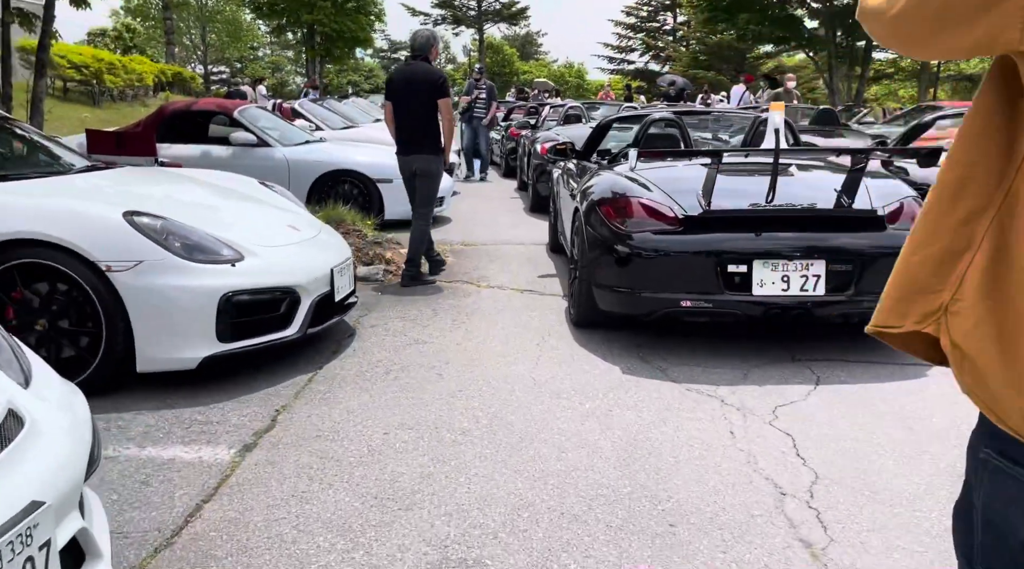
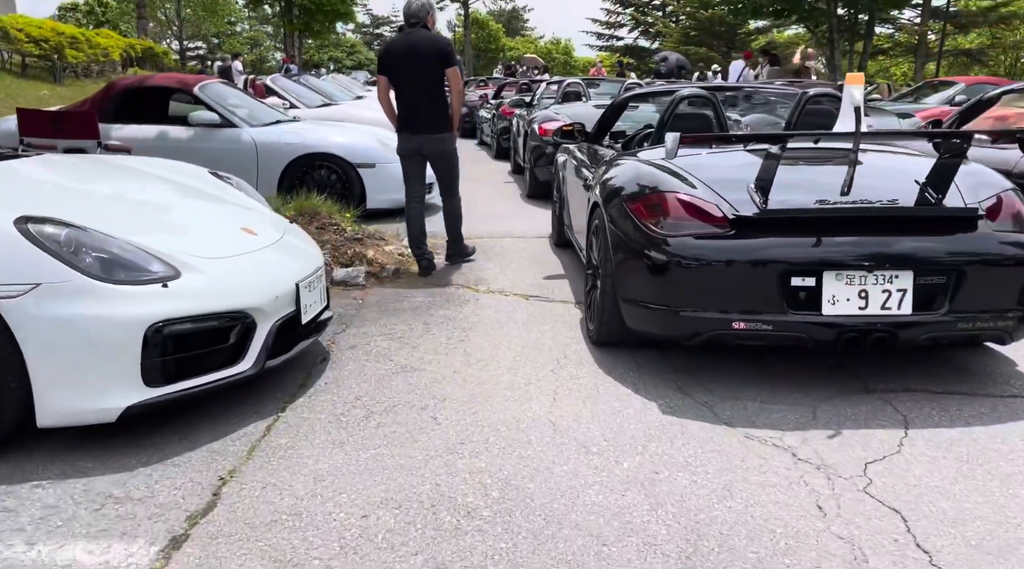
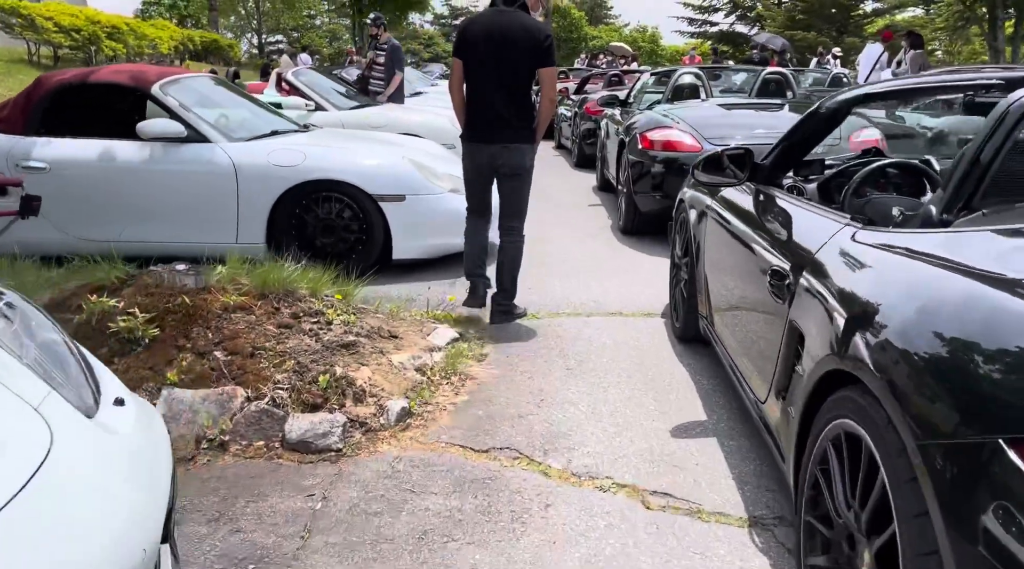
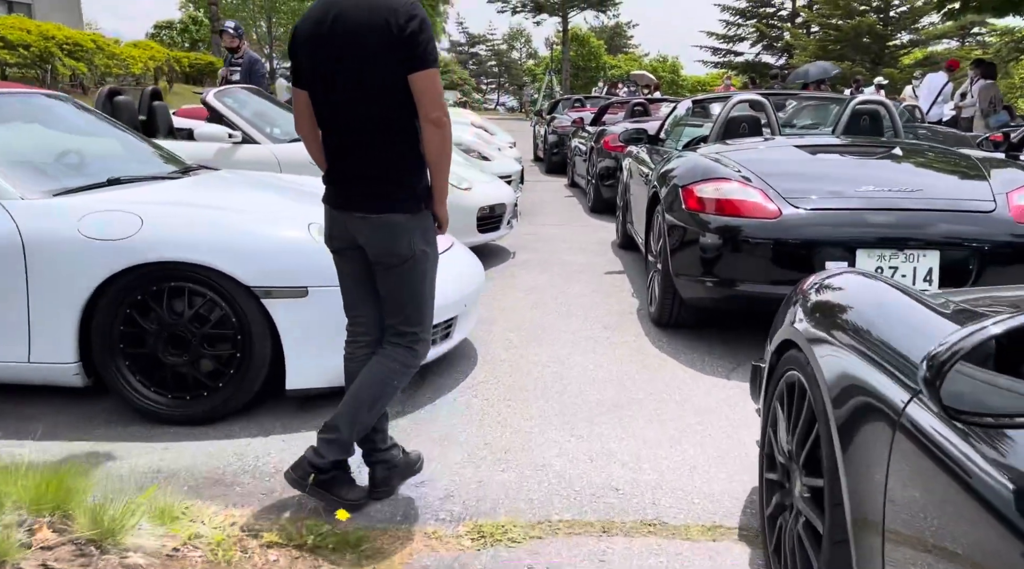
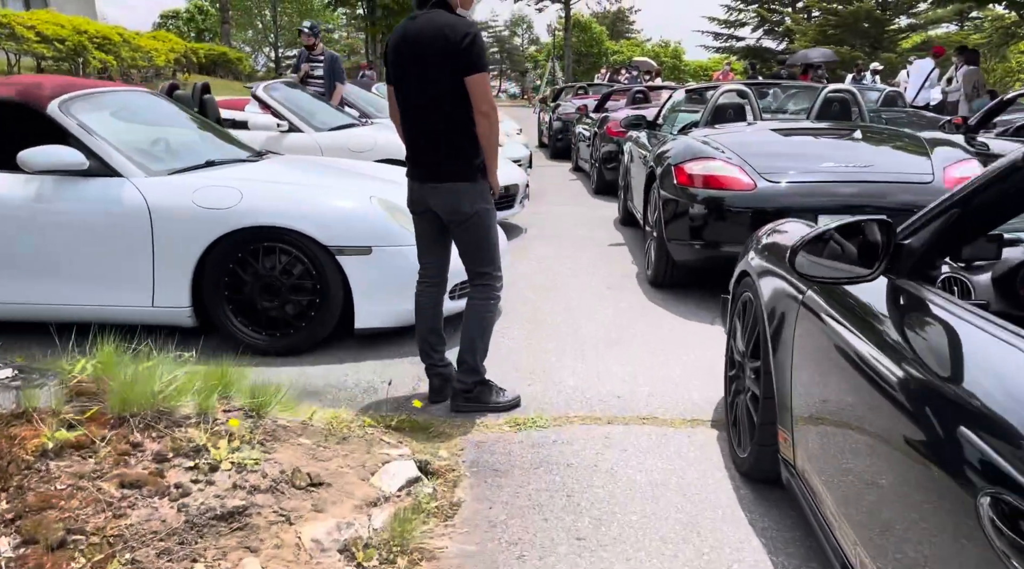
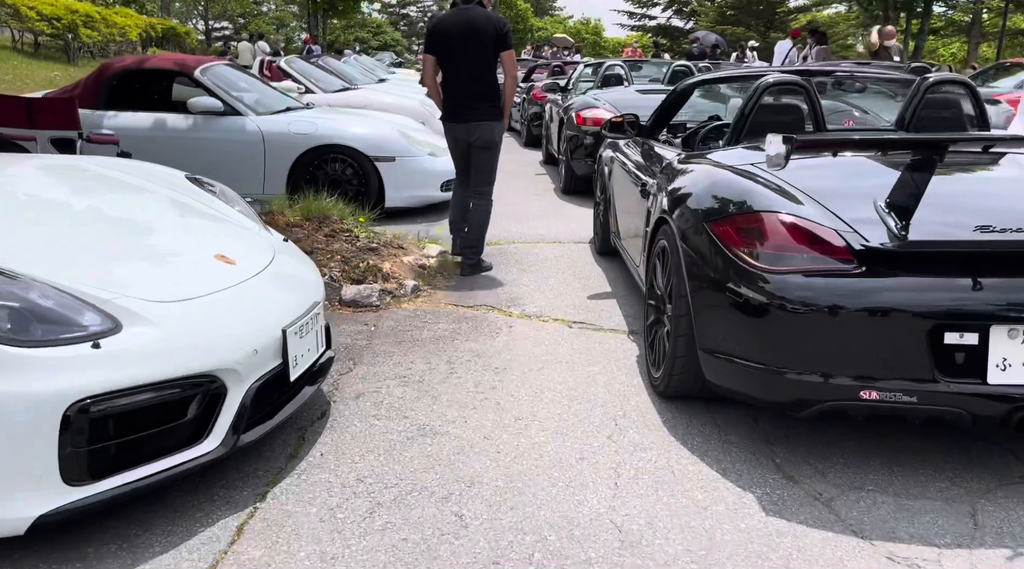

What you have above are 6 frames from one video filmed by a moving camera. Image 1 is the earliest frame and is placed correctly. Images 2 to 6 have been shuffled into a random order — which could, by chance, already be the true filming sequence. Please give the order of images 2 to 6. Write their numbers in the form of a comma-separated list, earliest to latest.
2, 6, 3, 5, 4
